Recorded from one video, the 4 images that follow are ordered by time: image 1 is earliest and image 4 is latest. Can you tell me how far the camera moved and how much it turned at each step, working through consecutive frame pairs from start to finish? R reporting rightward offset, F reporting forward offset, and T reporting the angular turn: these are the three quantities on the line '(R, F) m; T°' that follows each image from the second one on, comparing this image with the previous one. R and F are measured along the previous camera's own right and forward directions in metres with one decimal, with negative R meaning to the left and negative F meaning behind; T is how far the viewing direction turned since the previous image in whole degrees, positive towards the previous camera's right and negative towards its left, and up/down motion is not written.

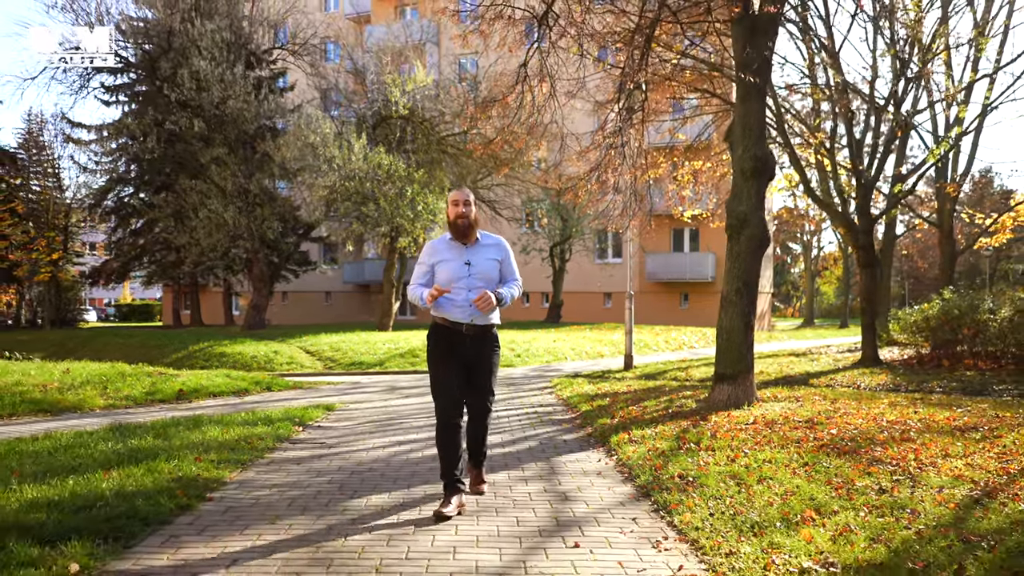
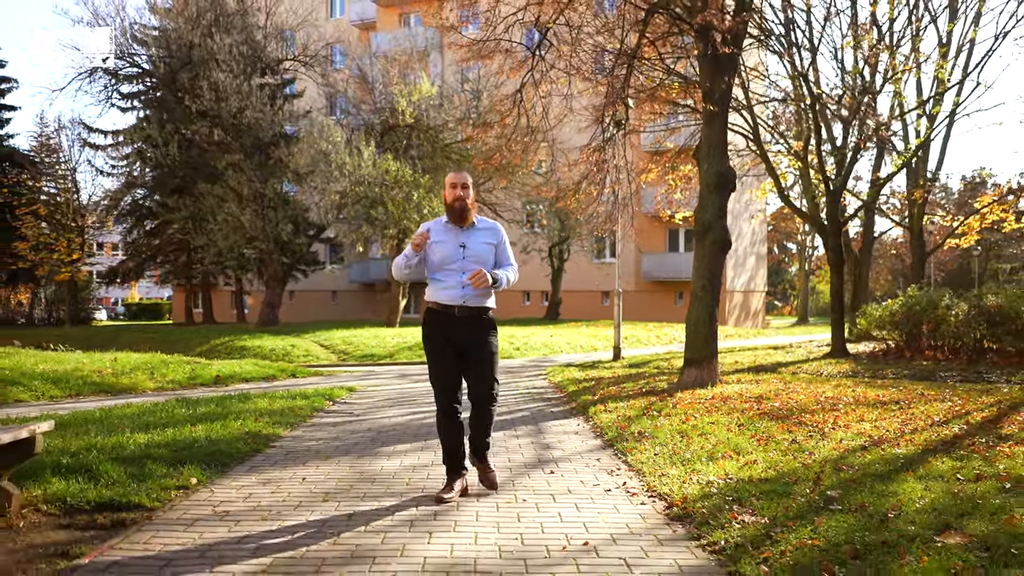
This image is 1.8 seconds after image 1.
(+0.1, -1.5) m; 0°
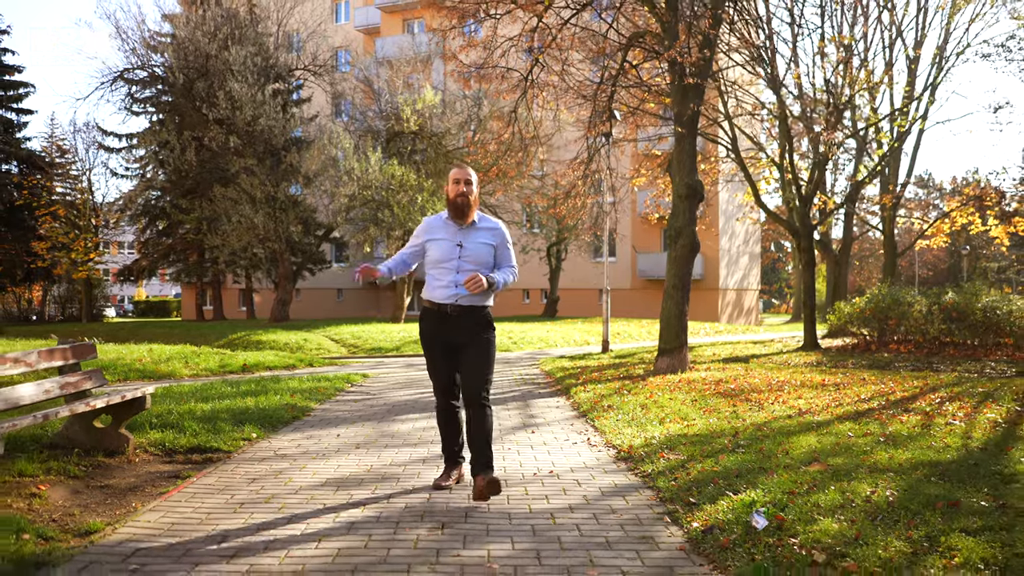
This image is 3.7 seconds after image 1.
(+0.1, -1.5) m; 0°
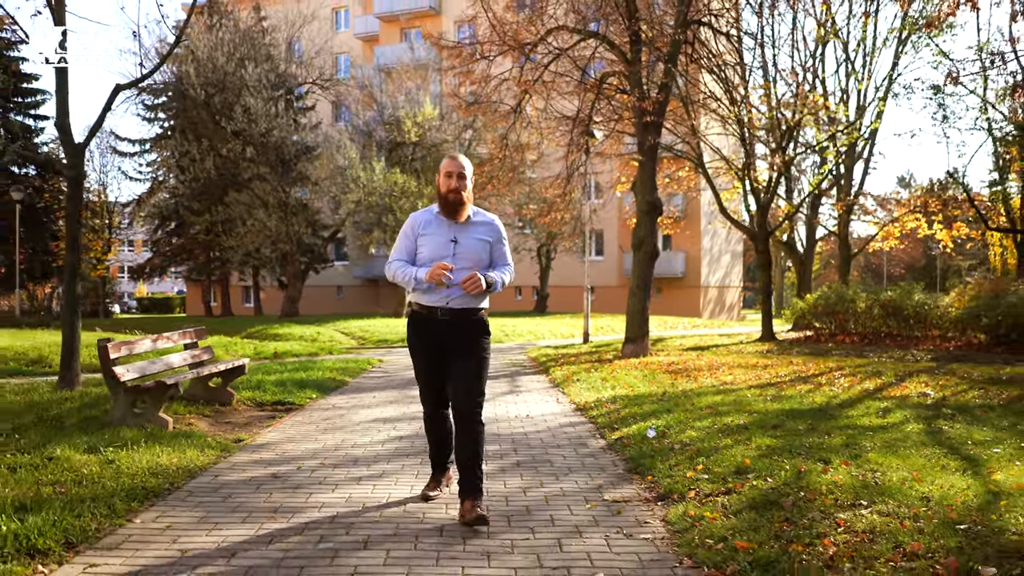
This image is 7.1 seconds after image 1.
(0.0, -2.5) m; 0°
